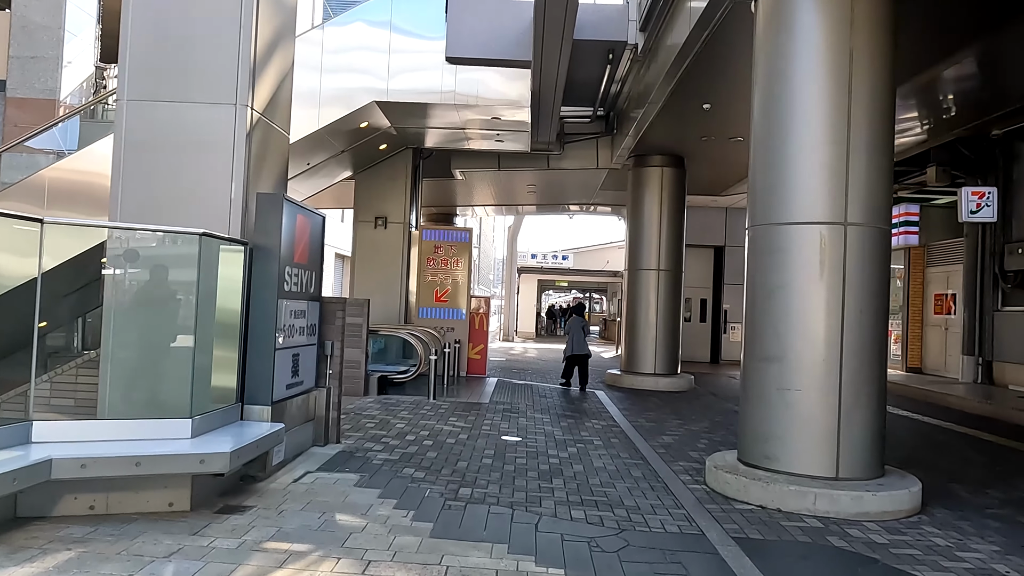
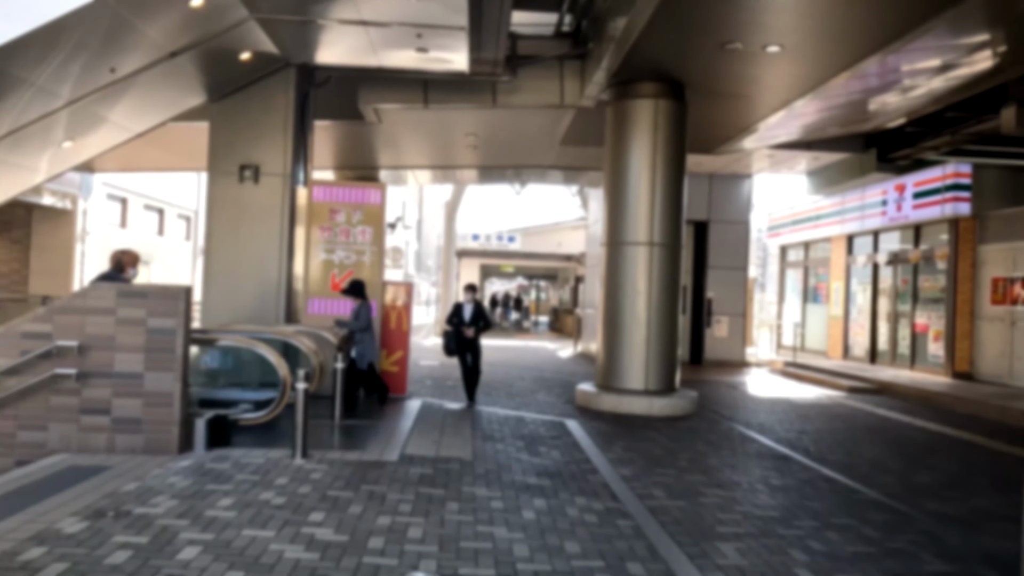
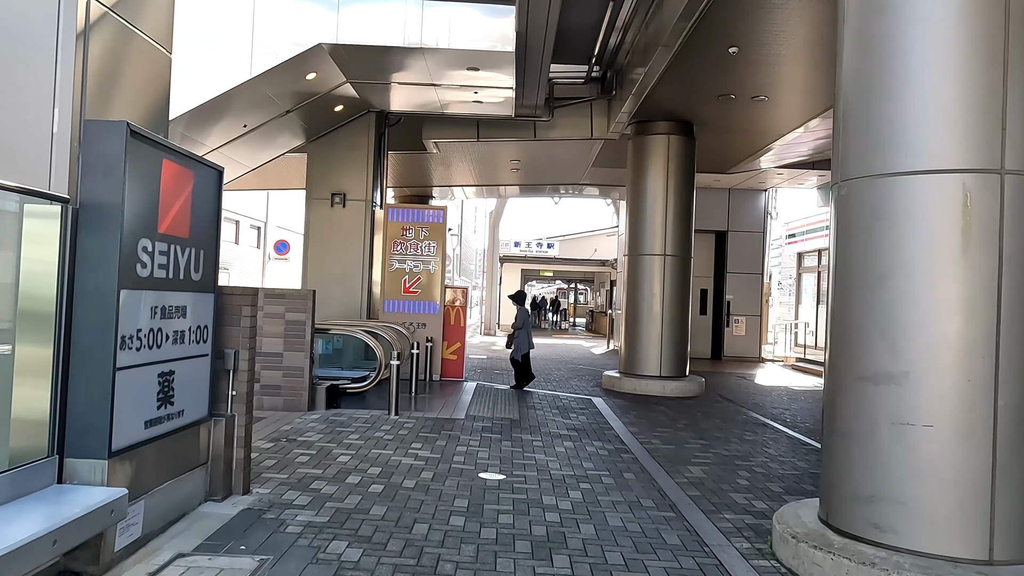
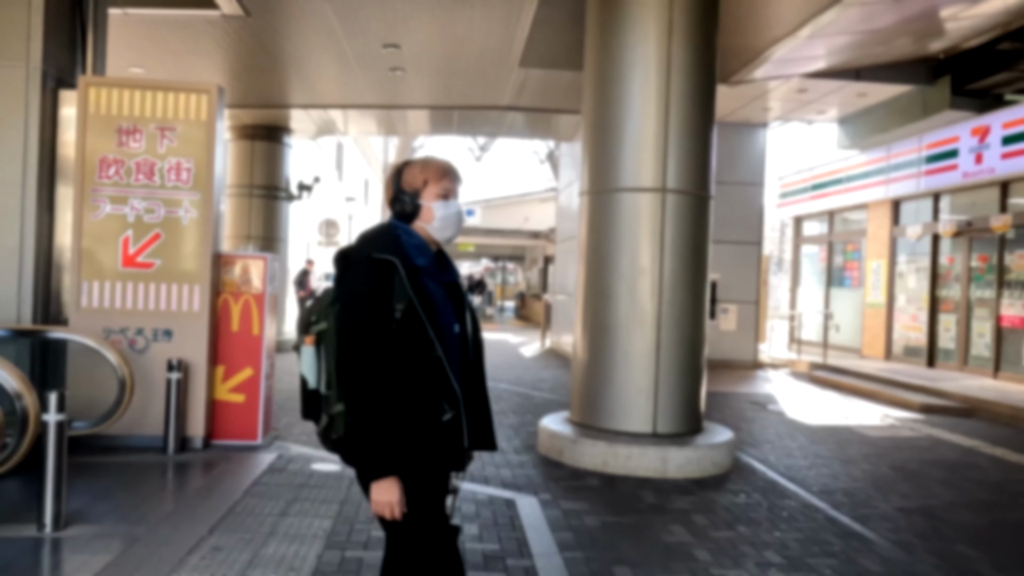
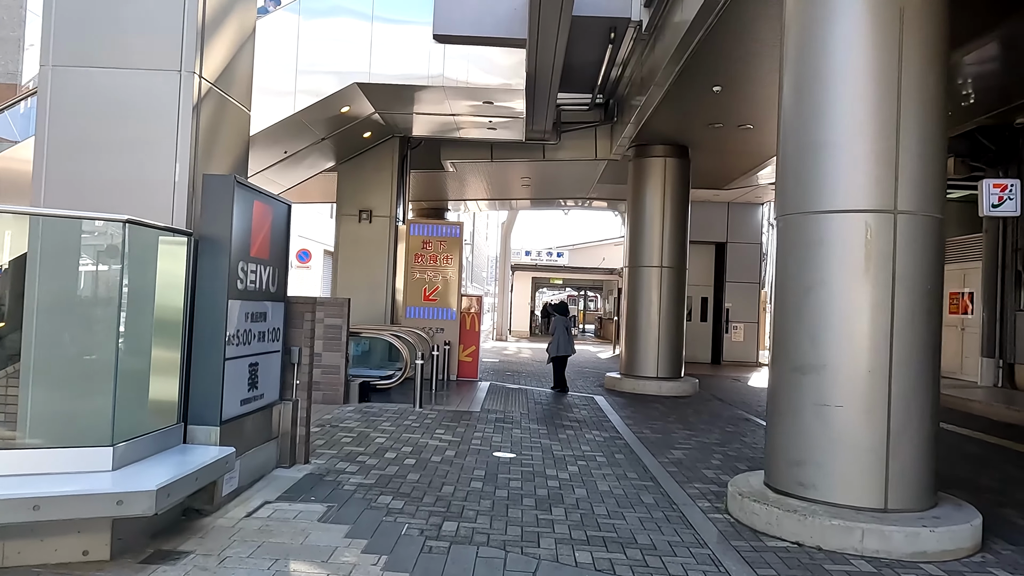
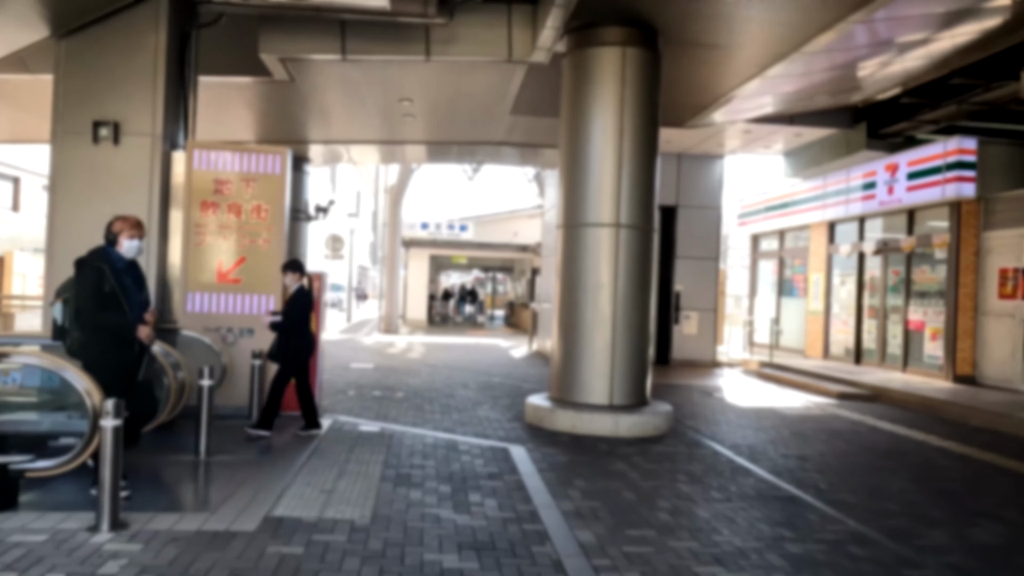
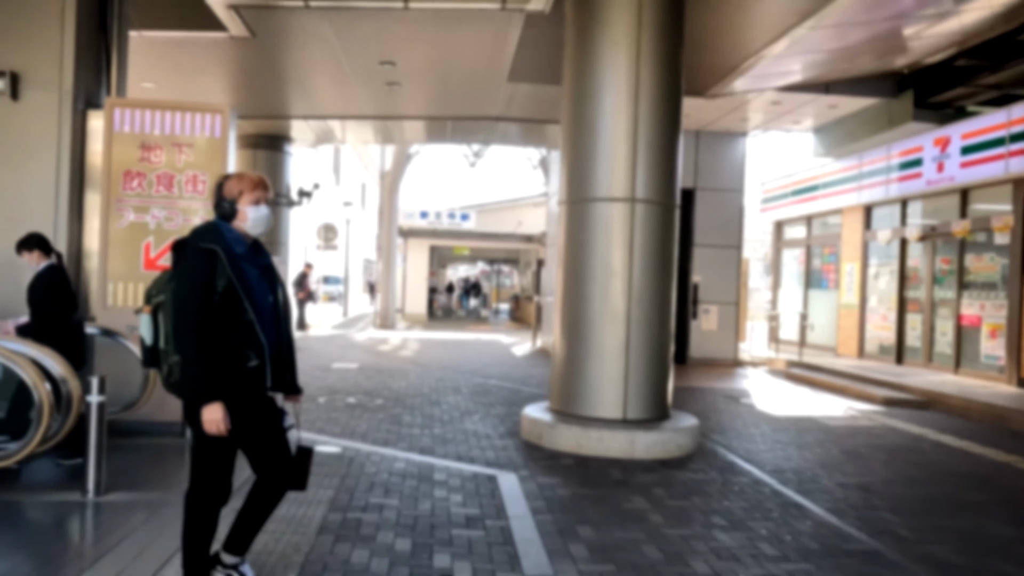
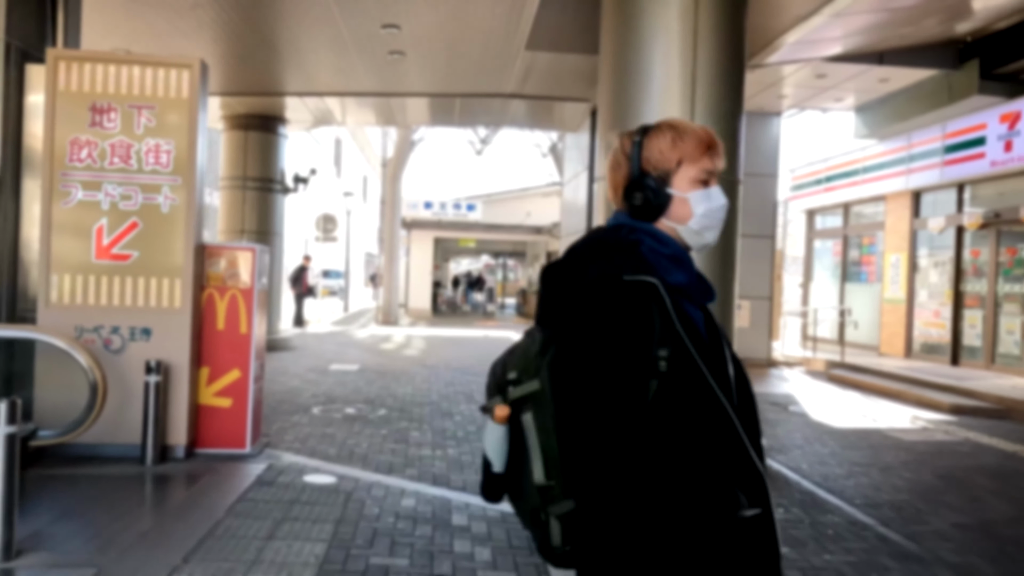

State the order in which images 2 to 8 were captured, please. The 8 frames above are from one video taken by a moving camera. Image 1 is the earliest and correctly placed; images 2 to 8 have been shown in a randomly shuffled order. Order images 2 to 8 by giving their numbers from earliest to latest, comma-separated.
5, 3, 2, 6, 7, 4, 8
